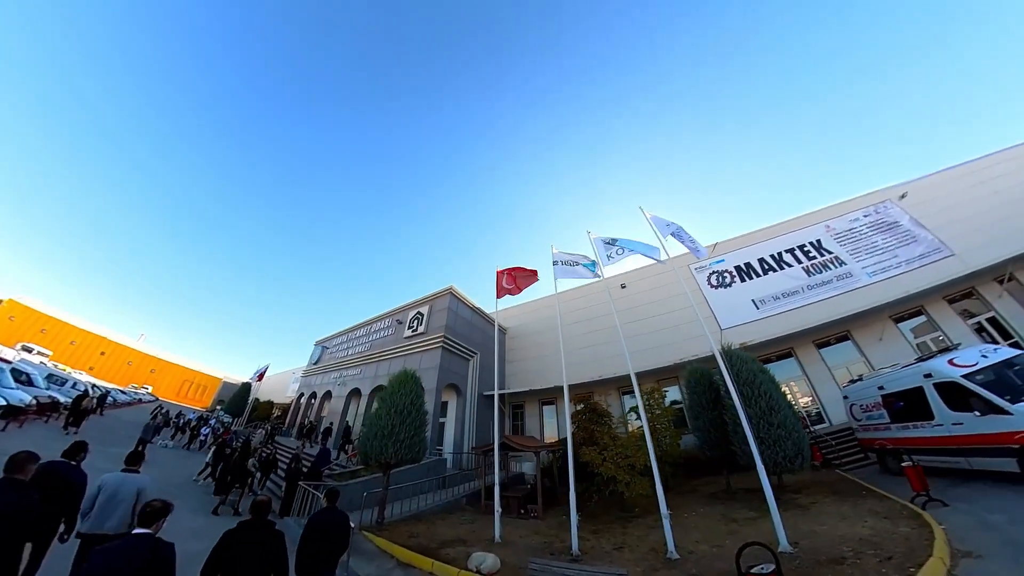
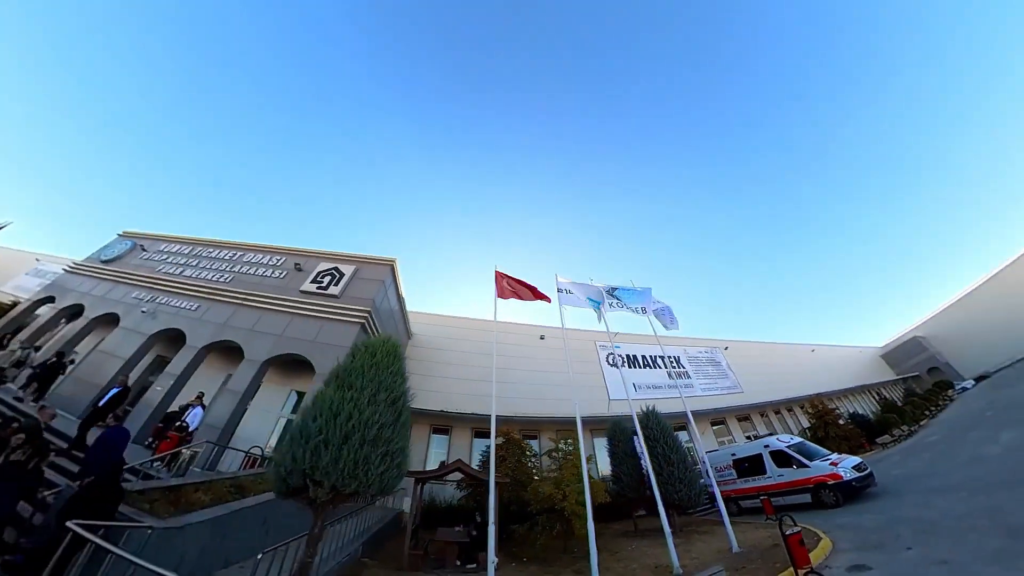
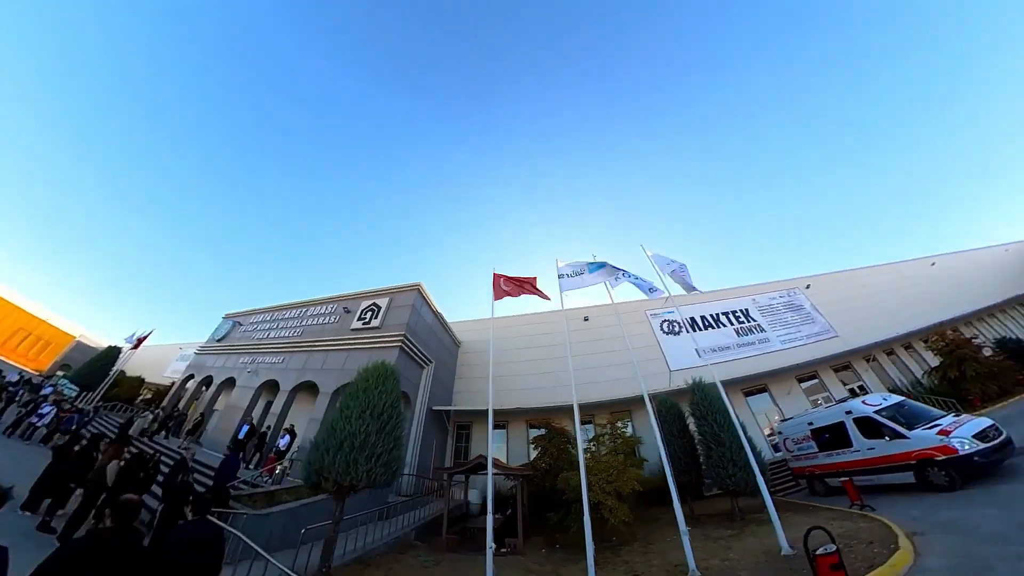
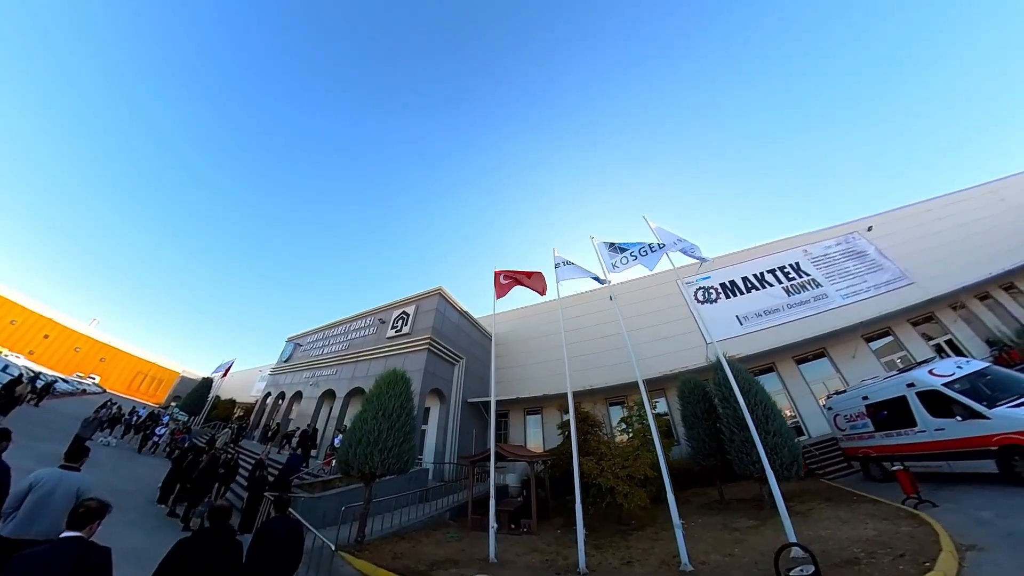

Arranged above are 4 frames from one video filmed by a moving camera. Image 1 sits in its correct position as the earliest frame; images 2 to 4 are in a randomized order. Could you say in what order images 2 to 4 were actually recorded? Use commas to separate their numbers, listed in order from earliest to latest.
4, 3, 2
